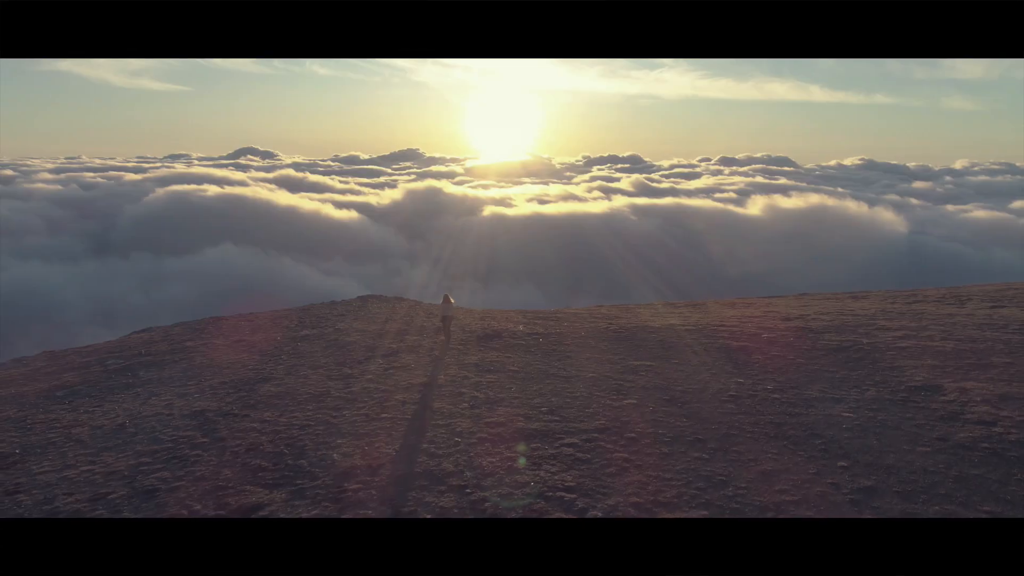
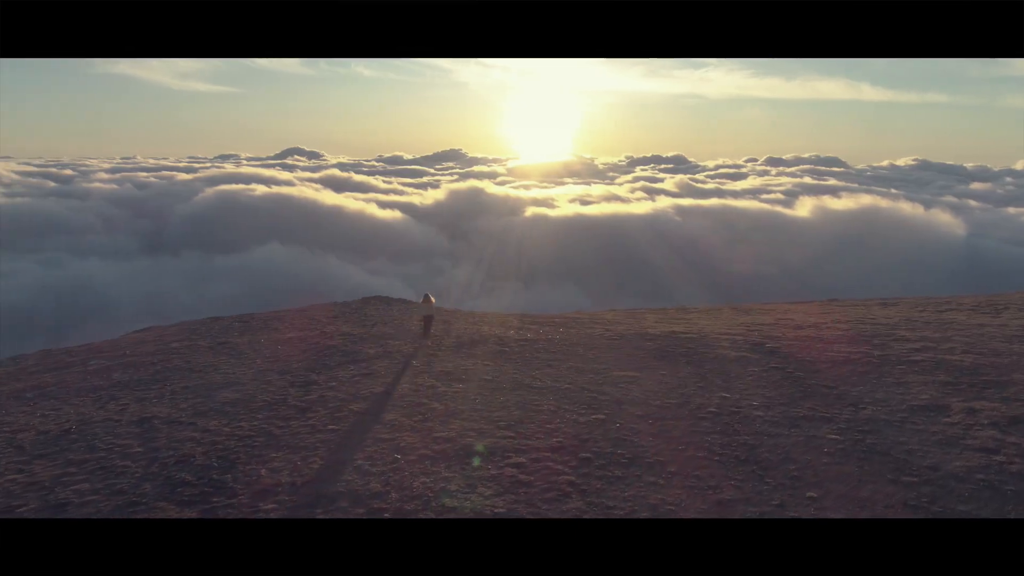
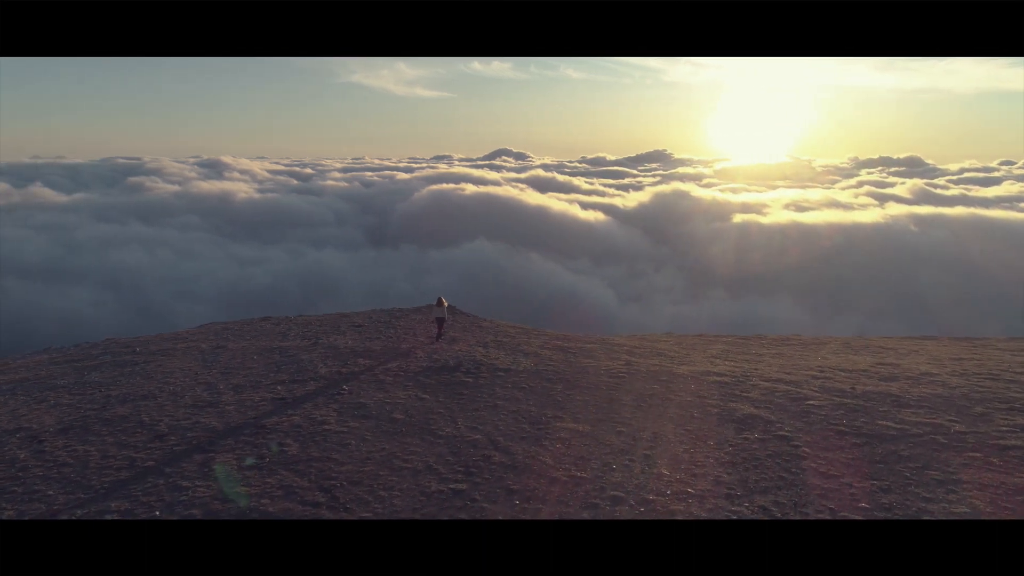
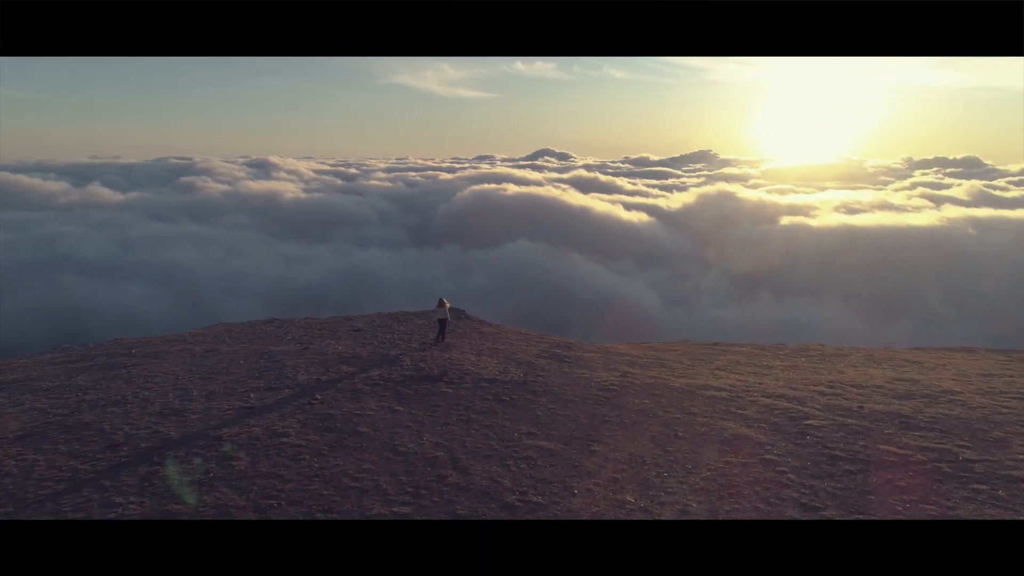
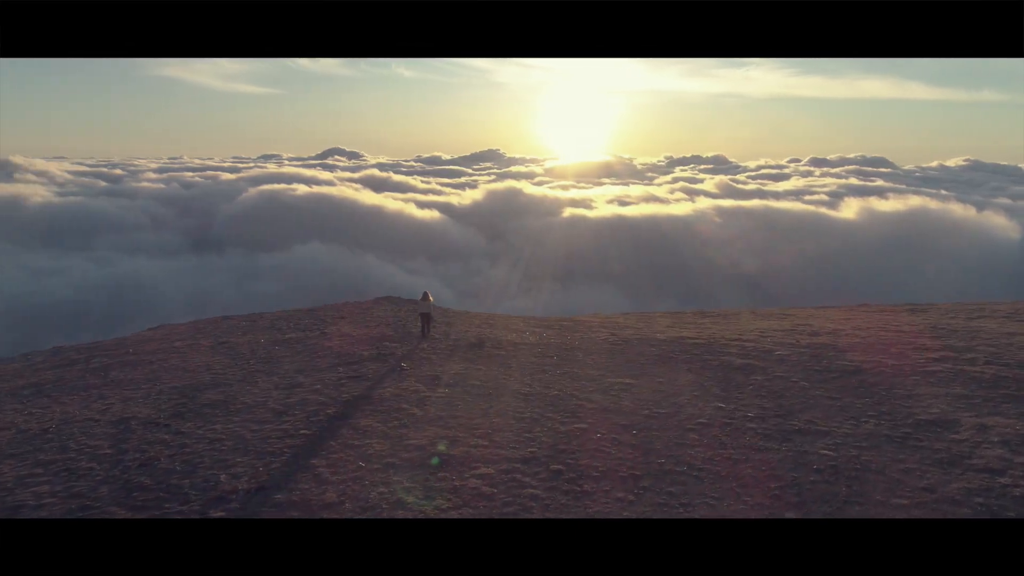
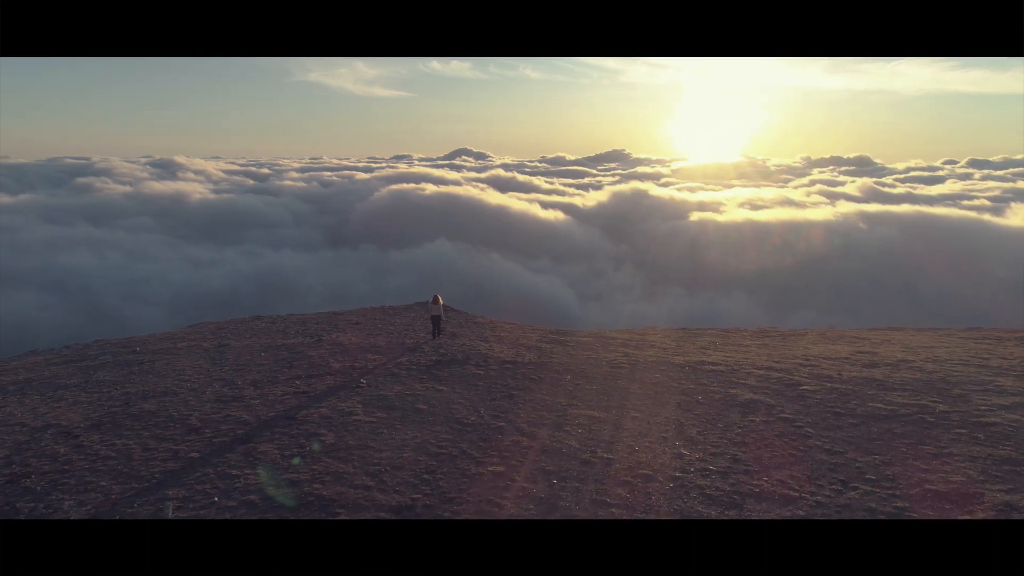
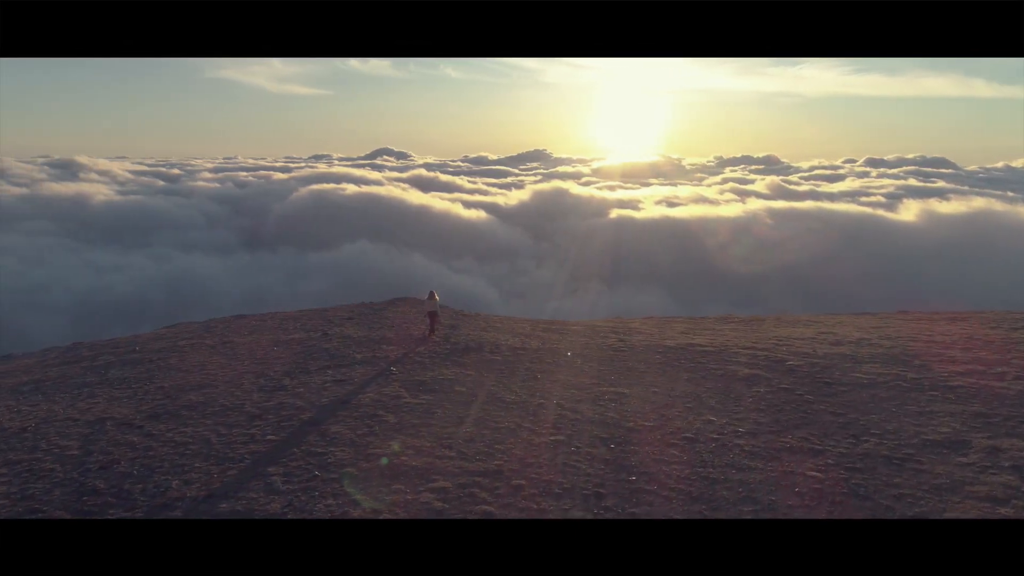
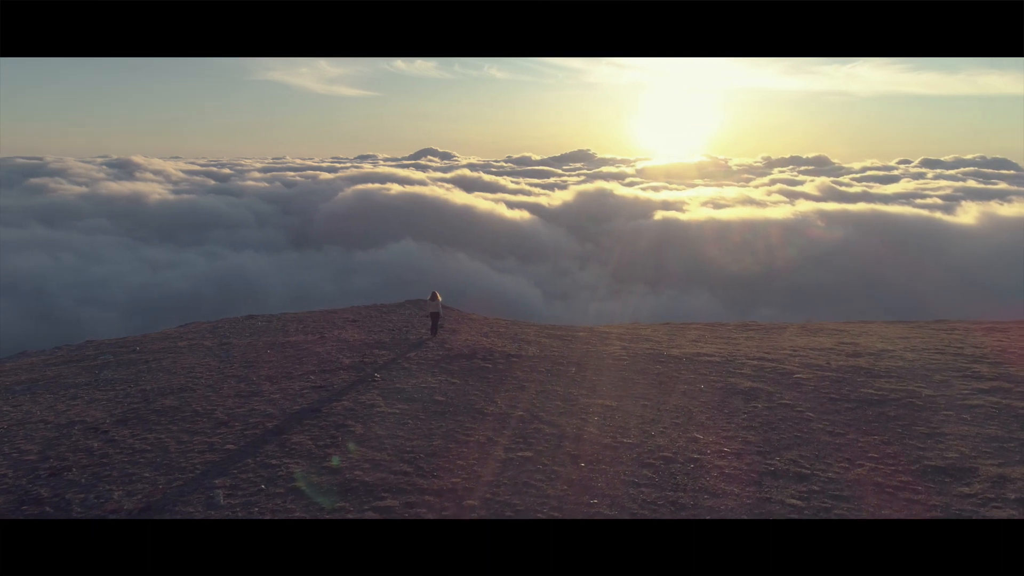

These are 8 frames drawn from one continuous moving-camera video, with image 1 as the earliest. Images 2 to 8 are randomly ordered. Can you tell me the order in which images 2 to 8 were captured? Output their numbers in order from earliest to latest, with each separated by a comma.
2, 5, 7, 8, 6, 3, 4
